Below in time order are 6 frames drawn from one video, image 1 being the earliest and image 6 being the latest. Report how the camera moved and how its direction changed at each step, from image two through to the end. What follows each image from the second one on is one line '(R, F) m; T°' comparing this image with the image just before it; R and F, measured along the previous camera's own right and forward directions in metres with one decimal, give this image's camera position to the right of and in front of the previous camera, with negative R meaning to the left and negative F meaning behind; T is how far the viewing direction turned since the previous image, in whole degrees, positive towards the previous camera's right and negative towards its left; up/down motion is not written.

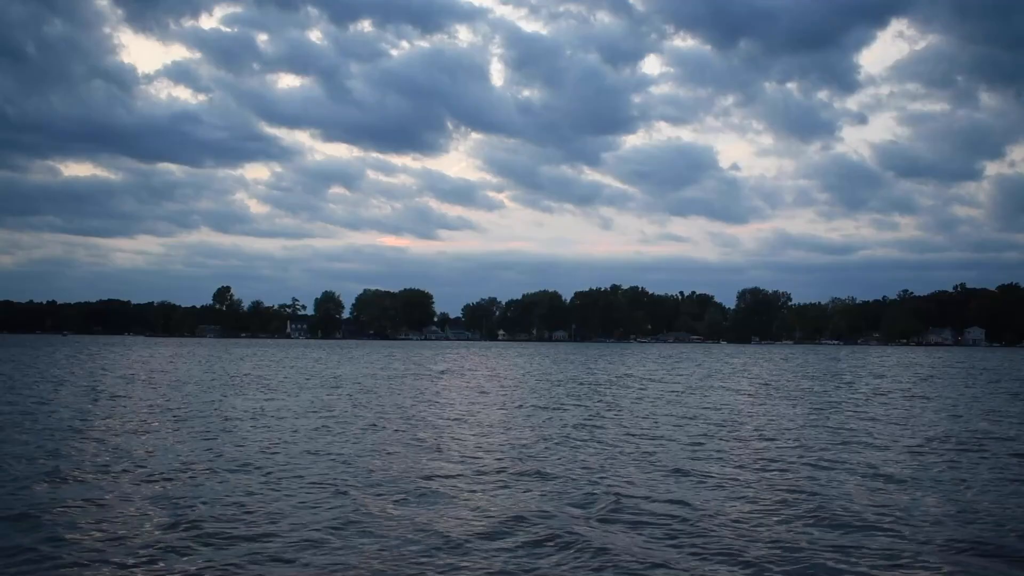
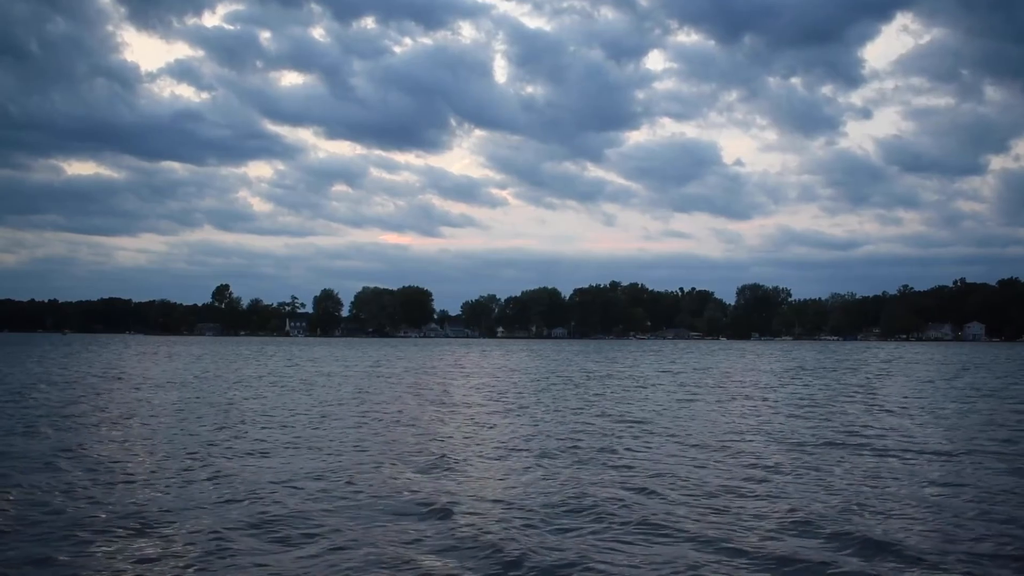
(+1.0, +0.2) m; 0°
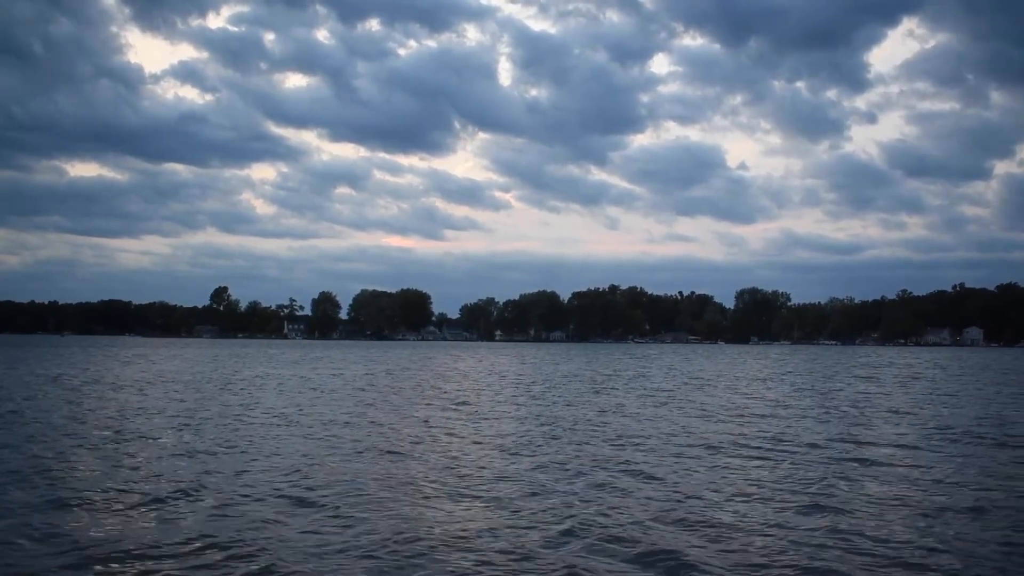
(+1.4, -1.0) m; 0°
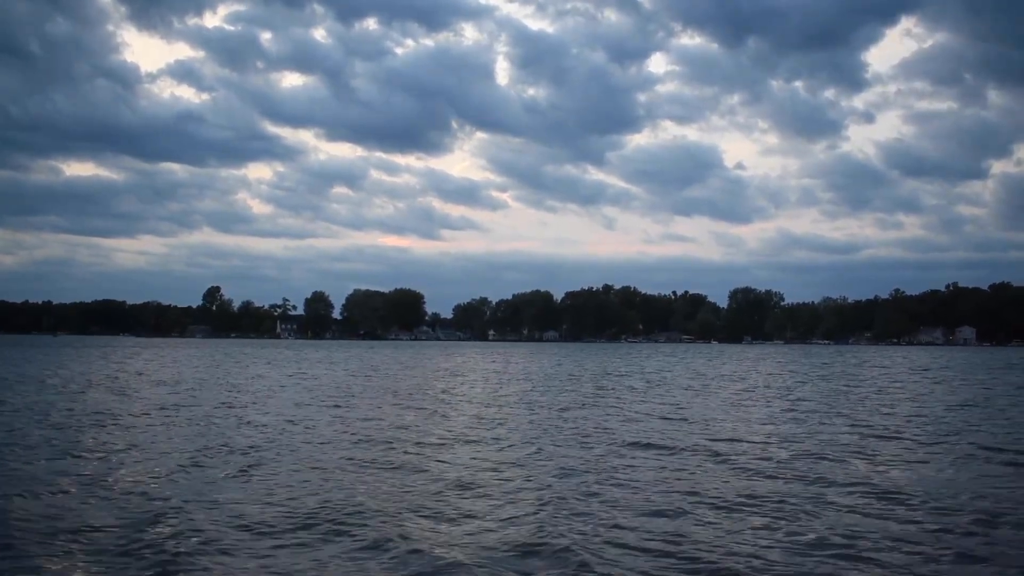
(+1.0, -0.2) m; 0°
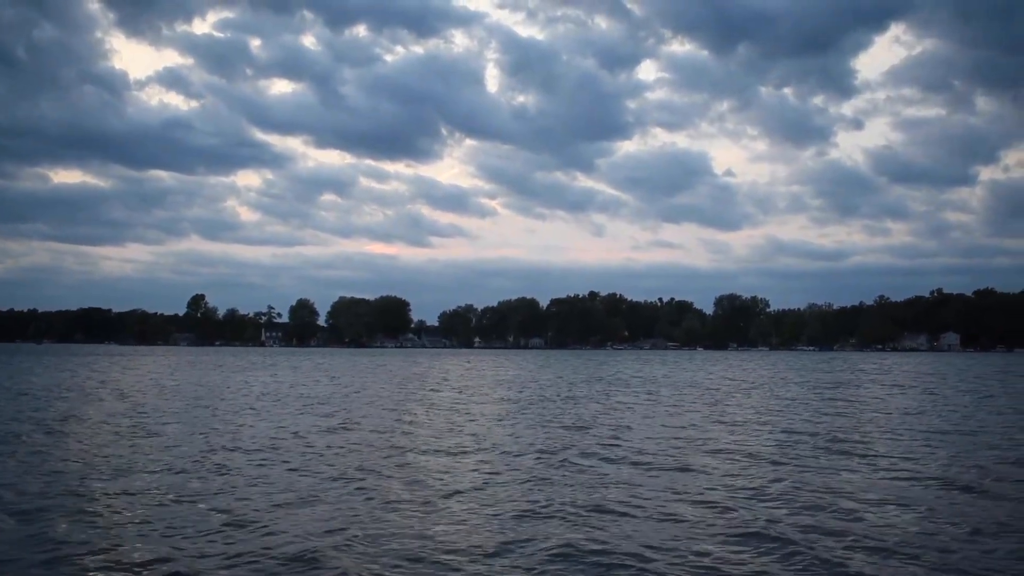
(+0.7, -0.1) m; +1°
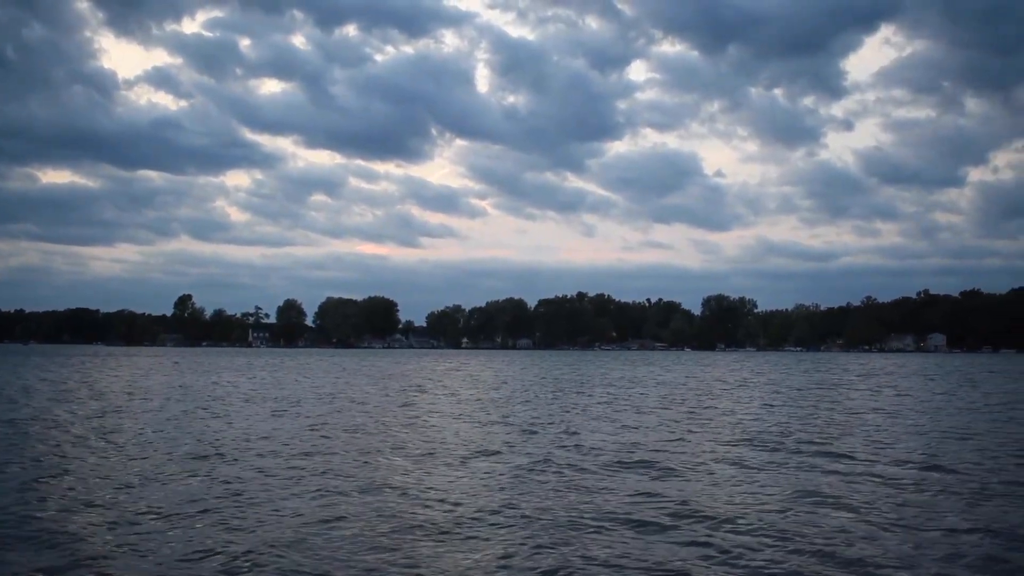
(+0.7, -0.3) m; +1°
